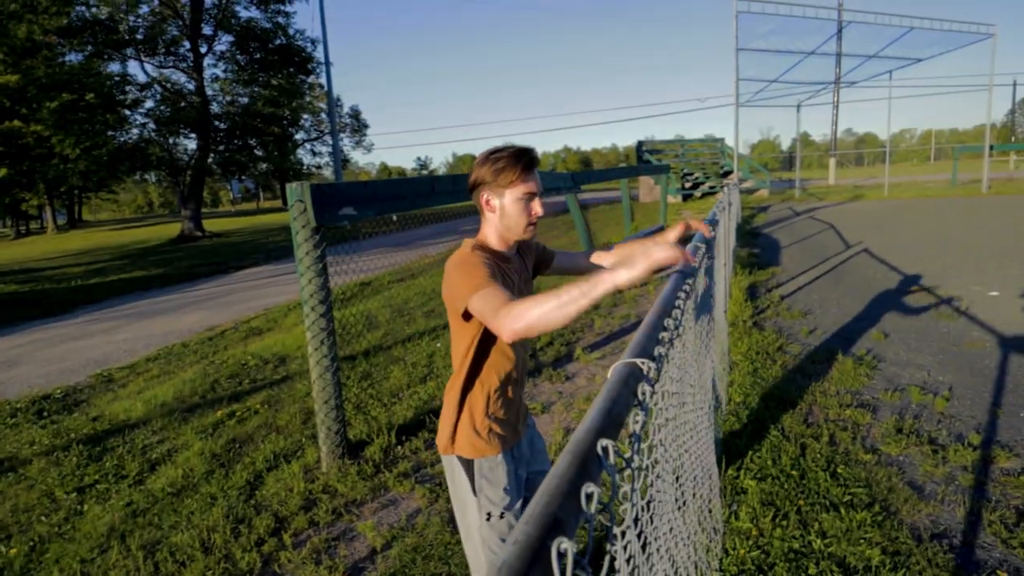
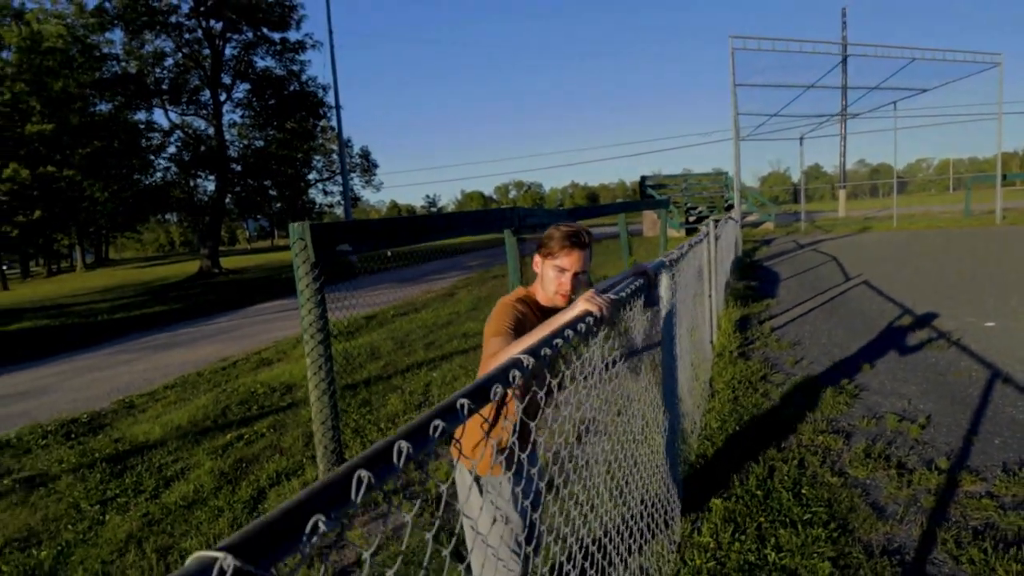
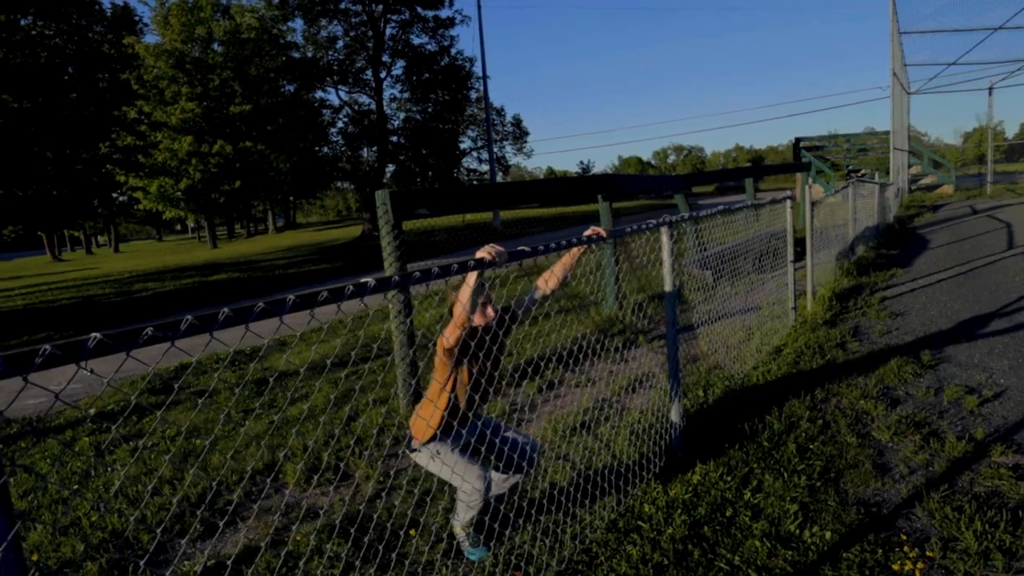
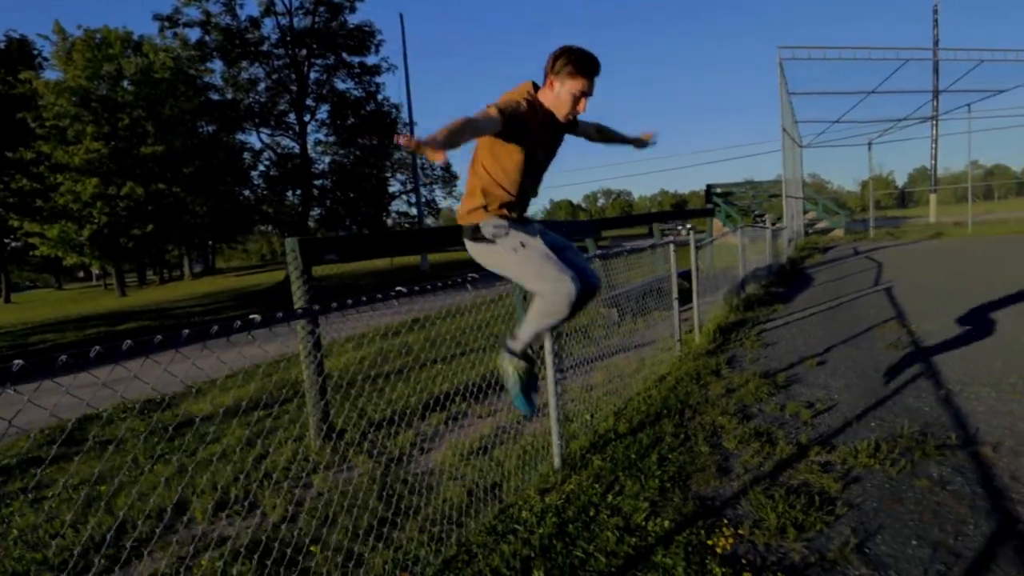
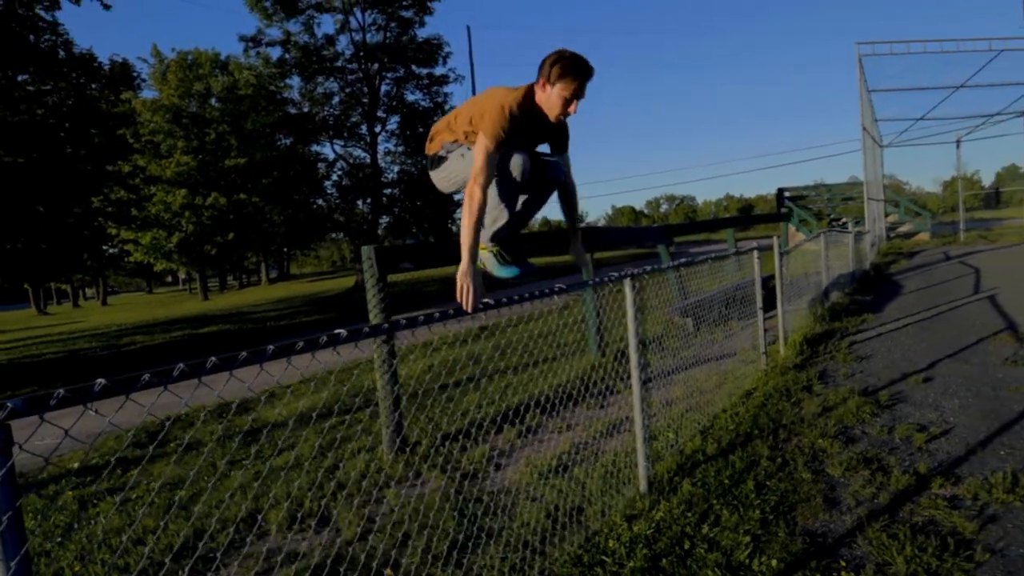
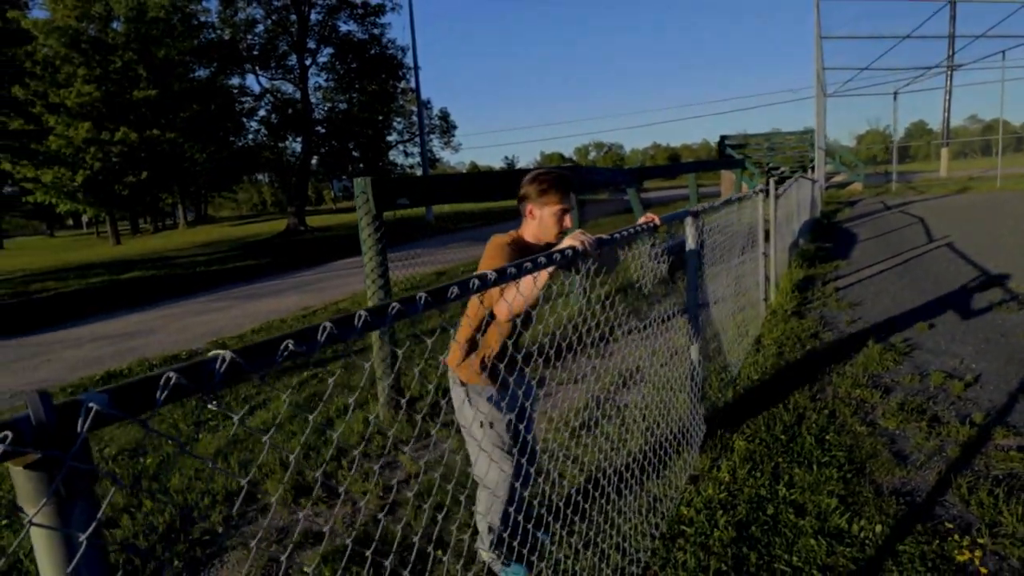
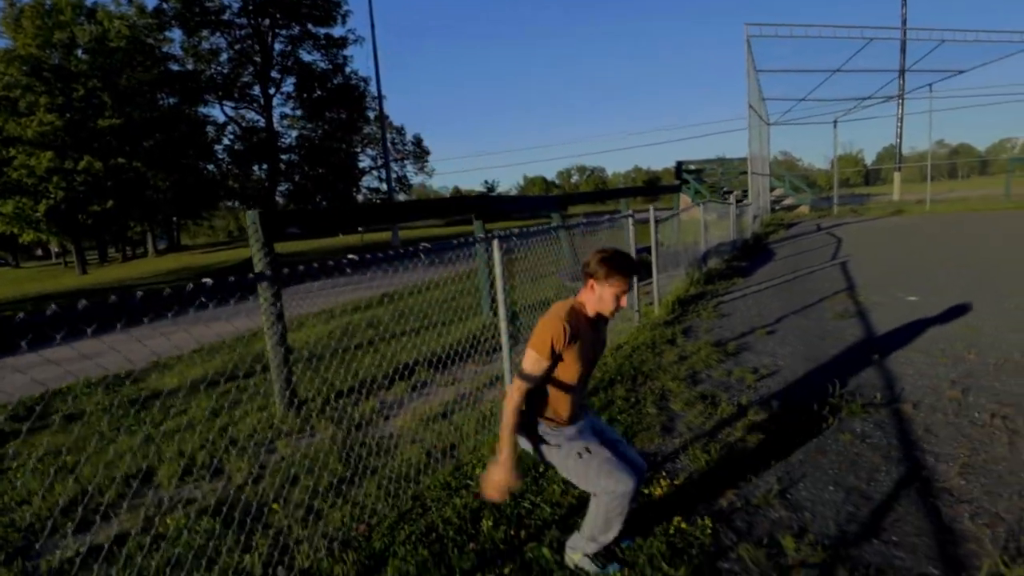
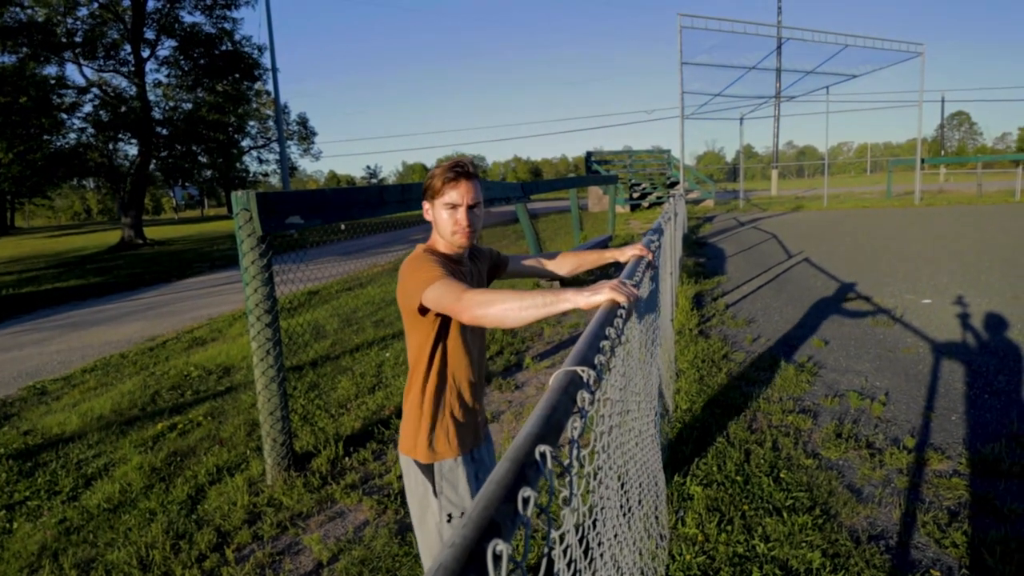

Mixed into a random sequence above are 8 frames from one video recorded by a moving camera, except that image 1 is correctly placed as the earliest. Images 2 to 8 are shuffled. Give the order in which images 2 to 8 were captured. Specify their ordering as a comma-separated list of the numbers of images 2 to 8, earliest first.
8, 2, 6, 3, 5, 4, 7
